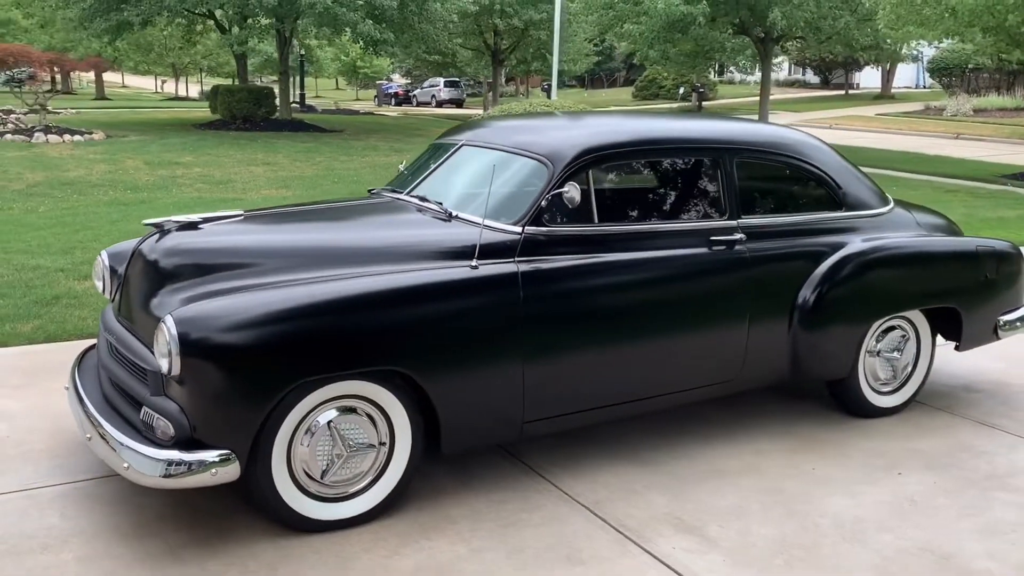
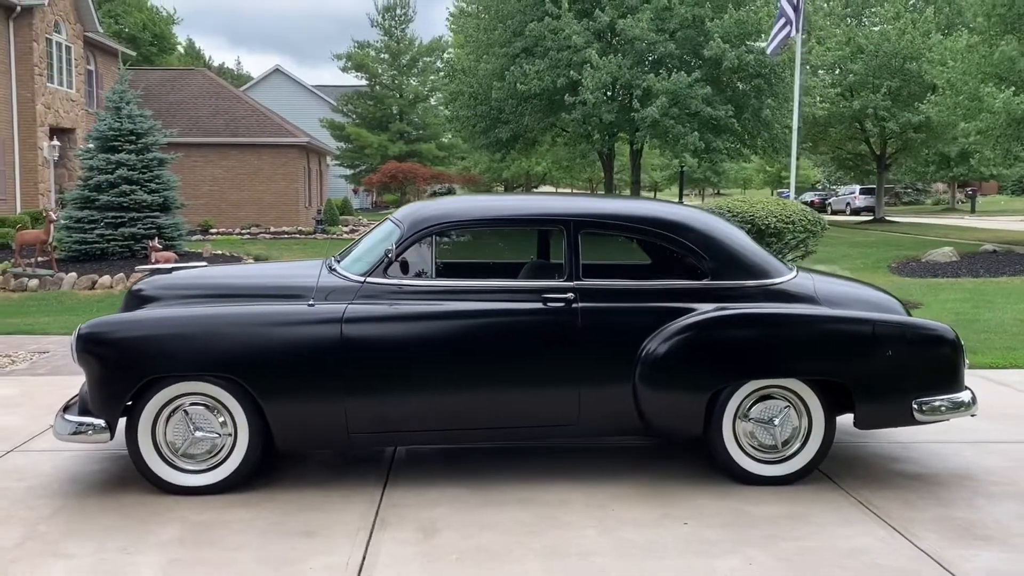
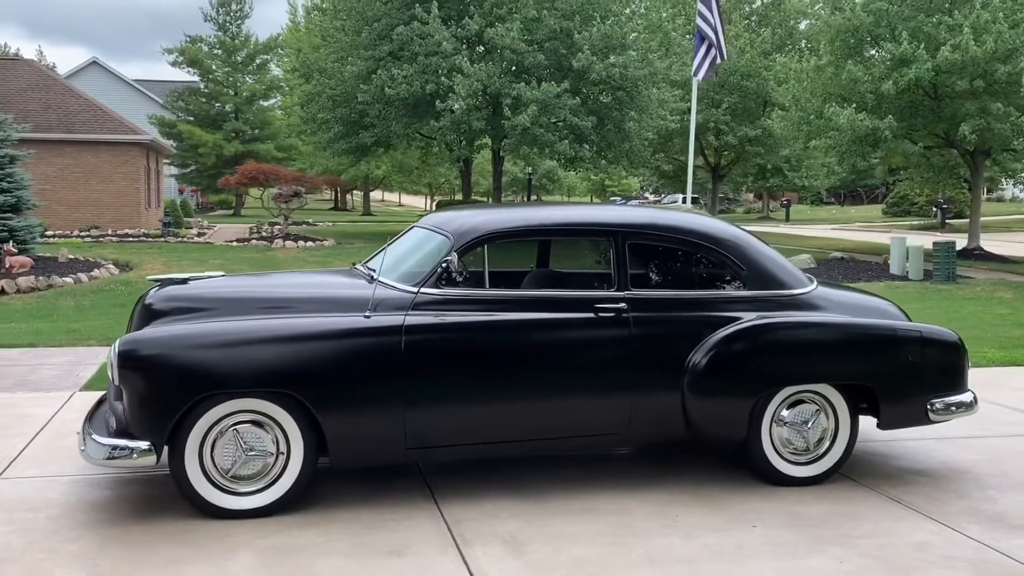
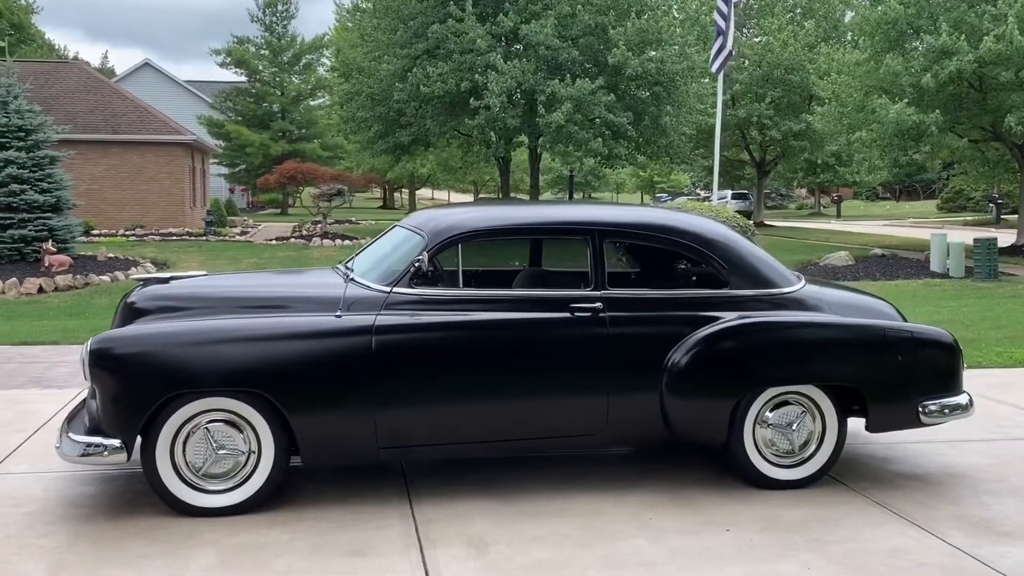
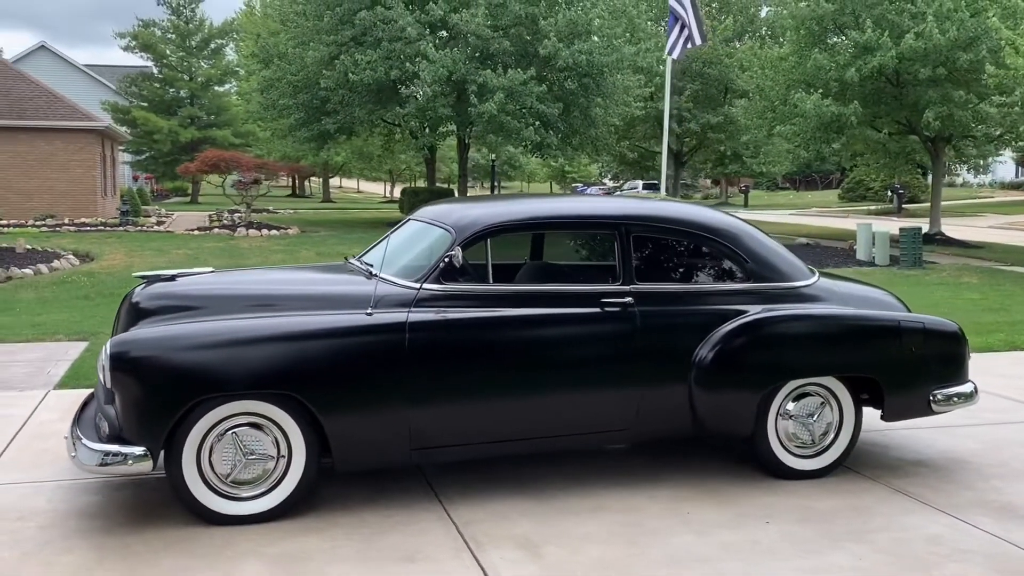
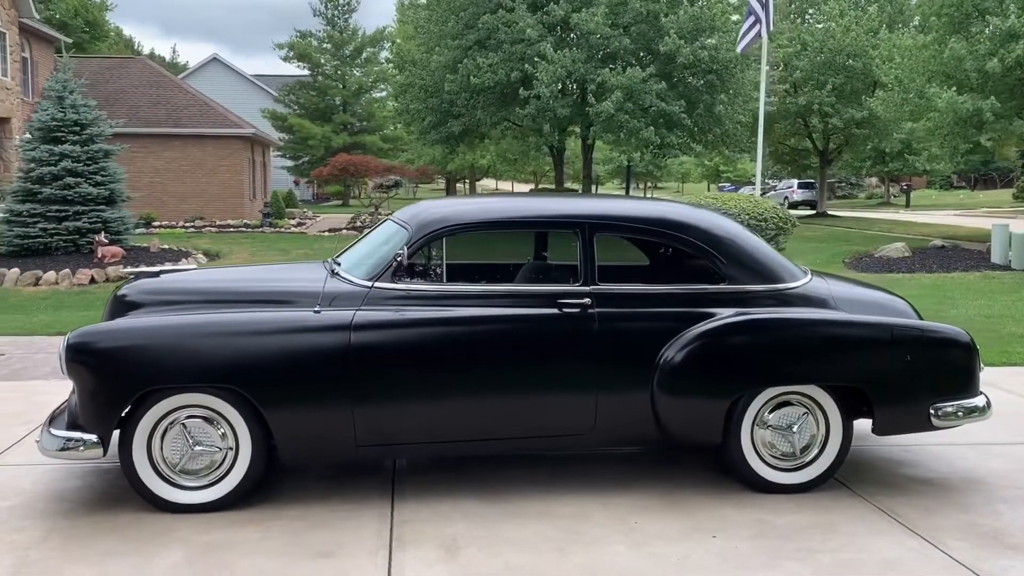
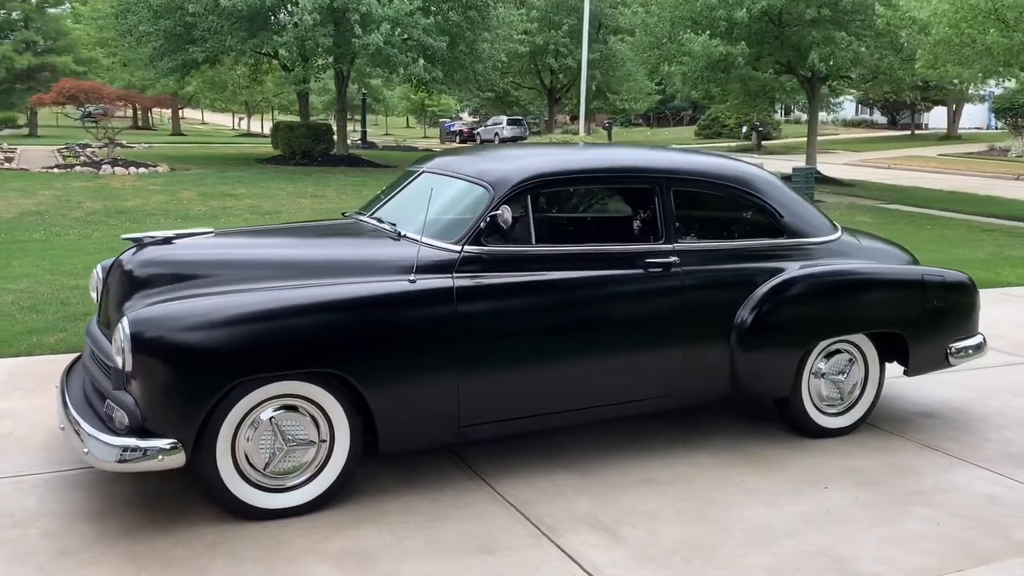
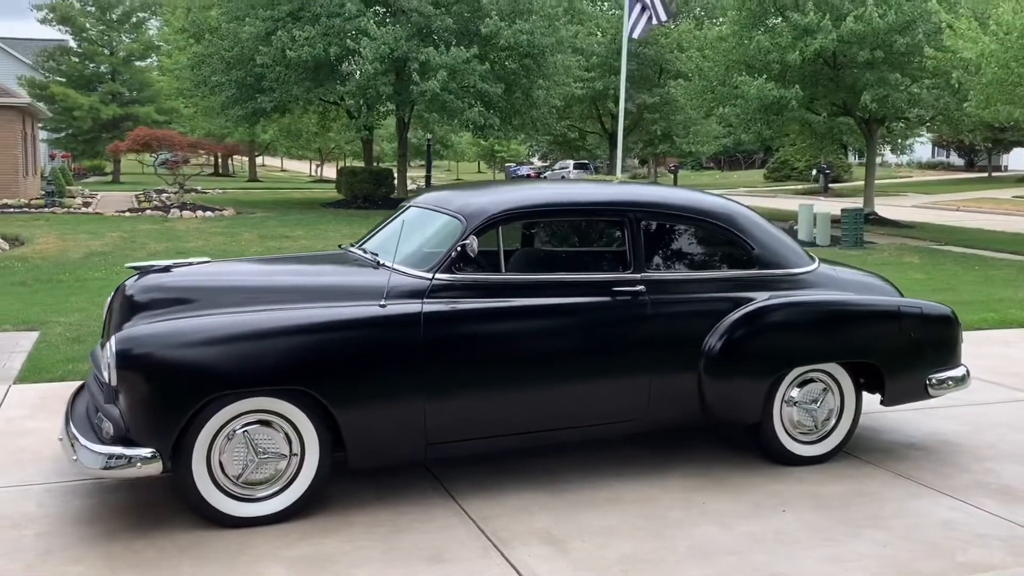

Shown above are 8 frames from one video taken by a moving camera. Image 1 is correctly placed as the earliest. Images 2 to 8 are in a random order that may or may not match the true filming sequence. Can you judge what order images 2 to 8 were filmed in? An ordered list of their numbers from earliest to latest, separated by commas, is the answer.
7, 8, 5, 3, 4, 6, 2
